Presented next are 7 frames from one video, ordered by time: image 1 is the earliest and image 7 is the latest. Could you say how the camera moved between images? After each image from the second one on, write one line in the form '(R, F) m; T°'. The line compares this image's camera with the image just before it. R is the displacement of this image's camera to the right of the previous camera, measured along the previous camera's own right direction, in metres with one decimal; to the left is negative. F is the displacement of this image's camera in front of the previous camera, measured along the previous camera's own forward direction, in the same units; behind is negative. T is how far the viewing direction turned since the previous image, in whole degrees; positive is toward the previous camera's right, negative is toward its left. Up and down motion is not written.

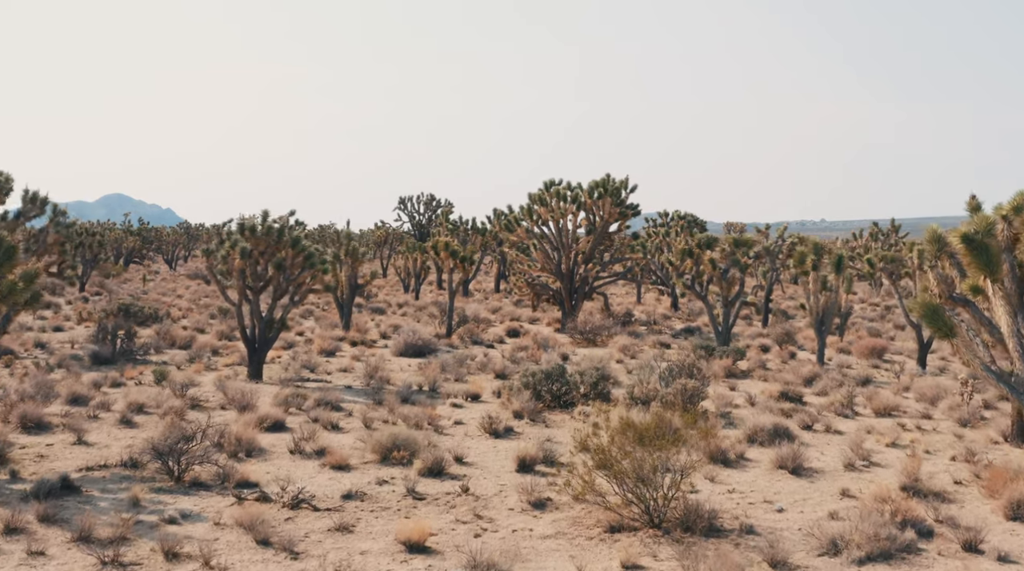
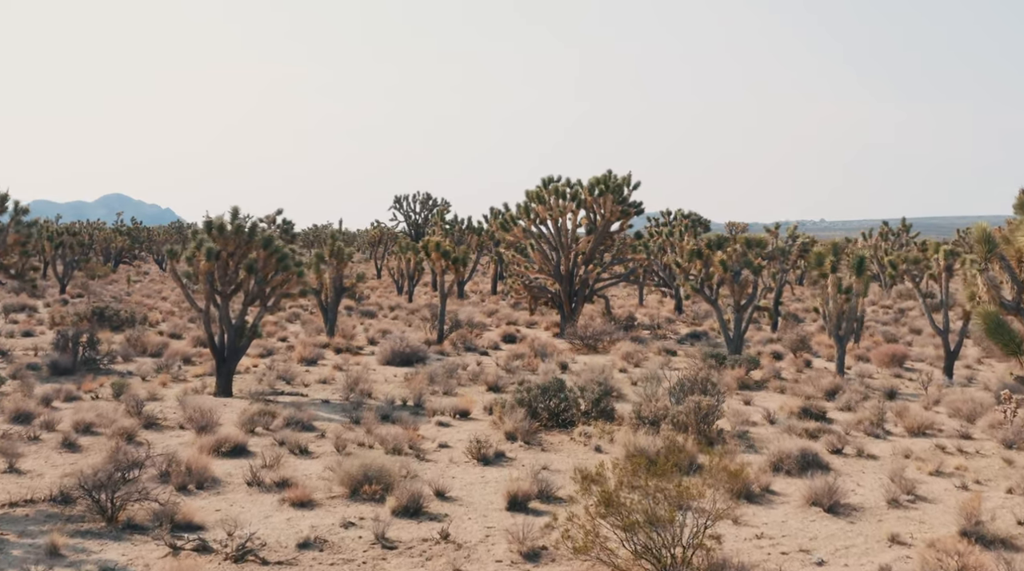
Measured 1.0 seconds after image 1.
(+0.1, +2.3) m; 0°
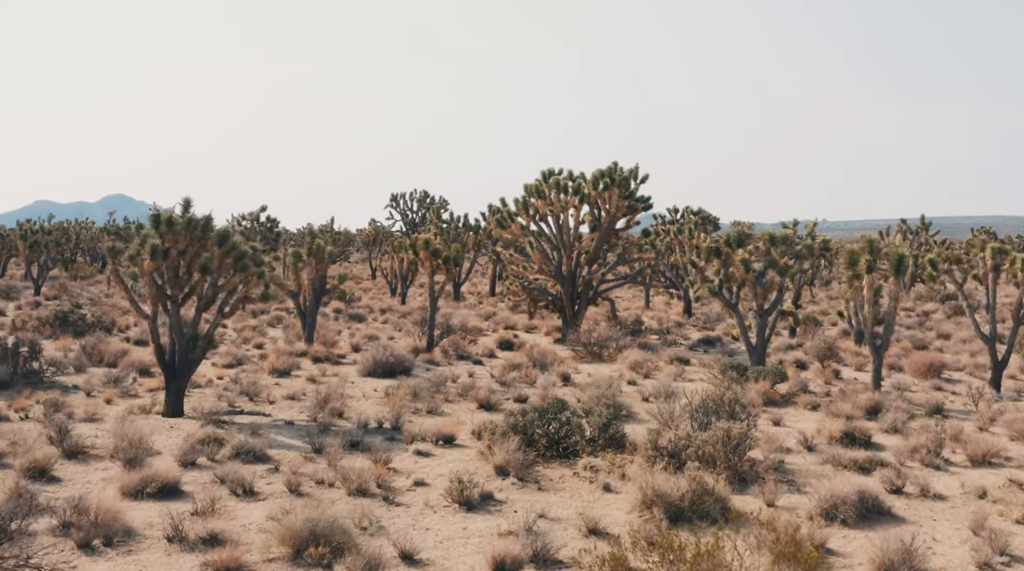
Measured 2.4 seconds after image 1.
(+0.2, +3.1) m; 0°
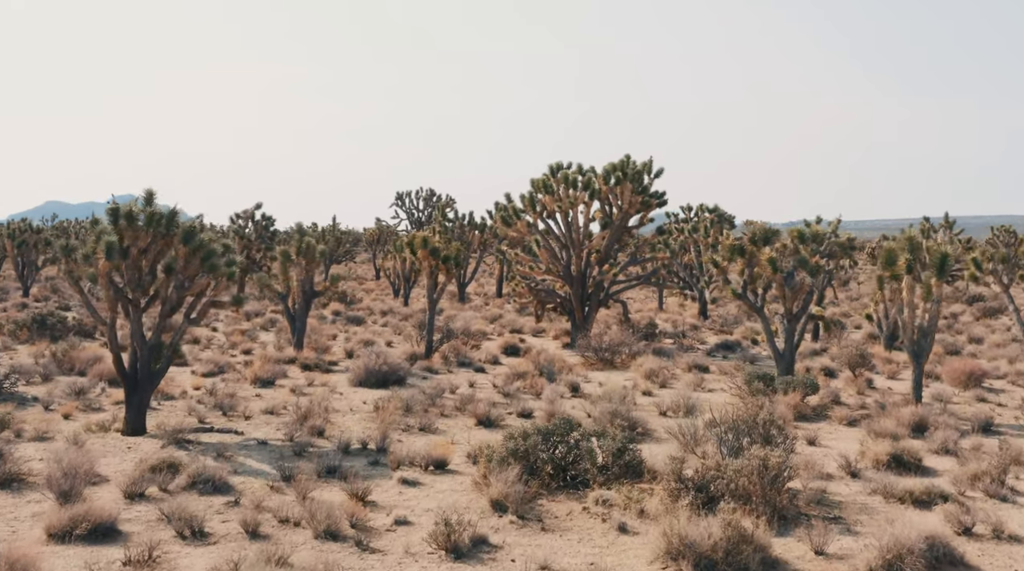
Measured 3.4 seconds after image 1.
(+0.1, +2.3) m; 0°
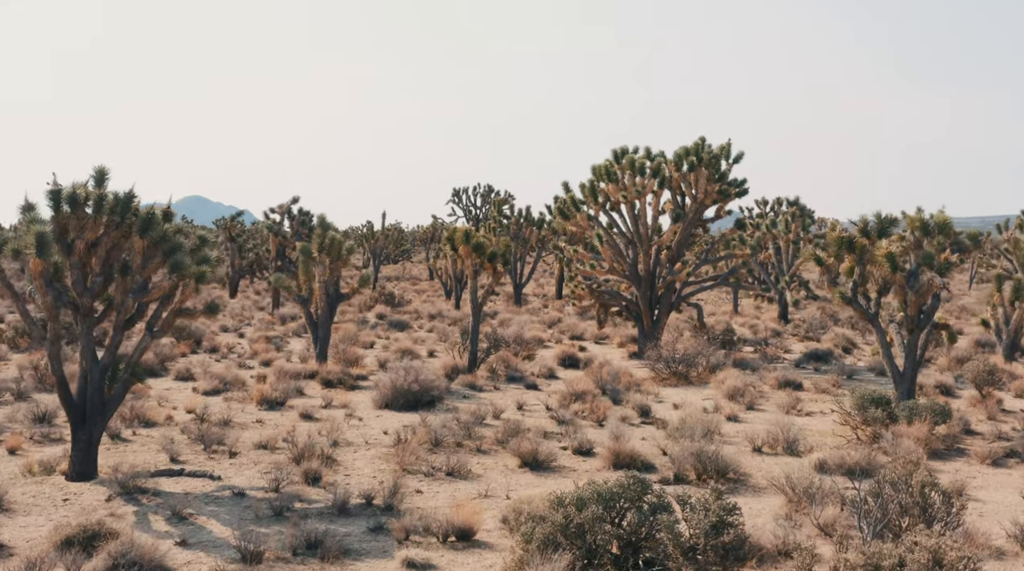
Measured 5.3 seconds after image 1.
(+0.1, +4.2) m; -3°
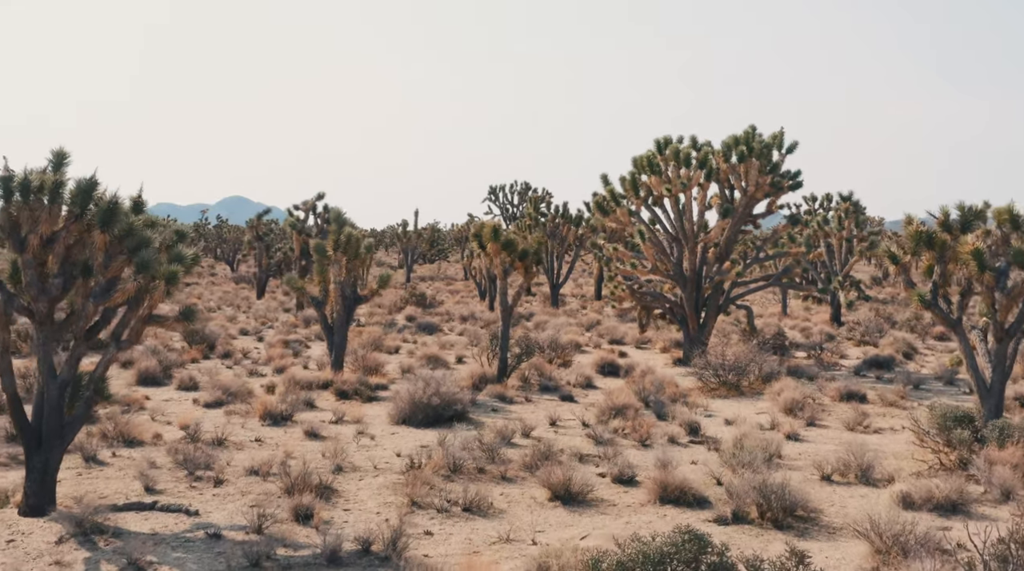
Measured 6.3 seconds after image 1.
(+0.1, +2.2) m; -2°
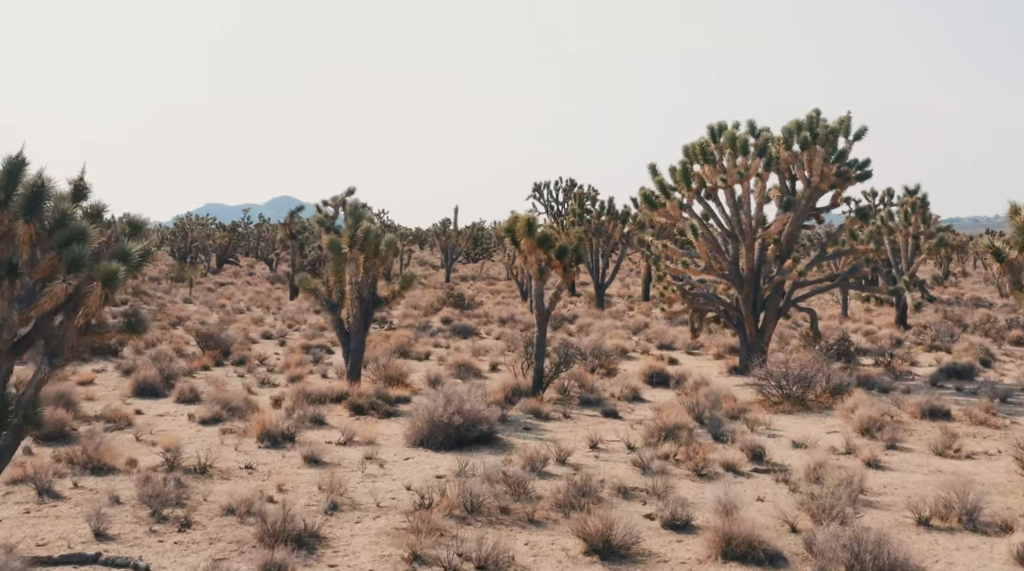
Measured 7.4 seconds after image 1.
(+0.2, +2.4) m; -2°
